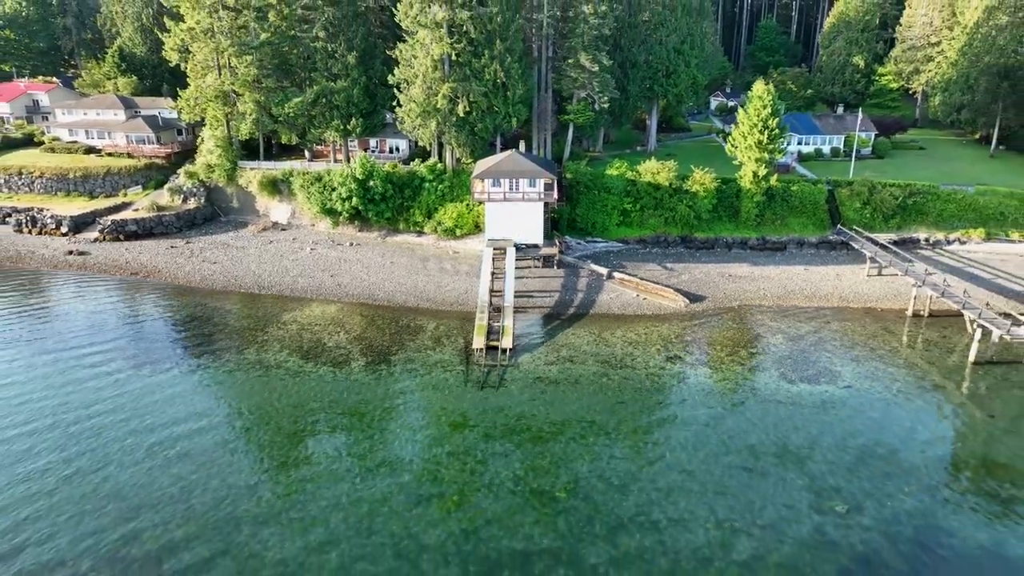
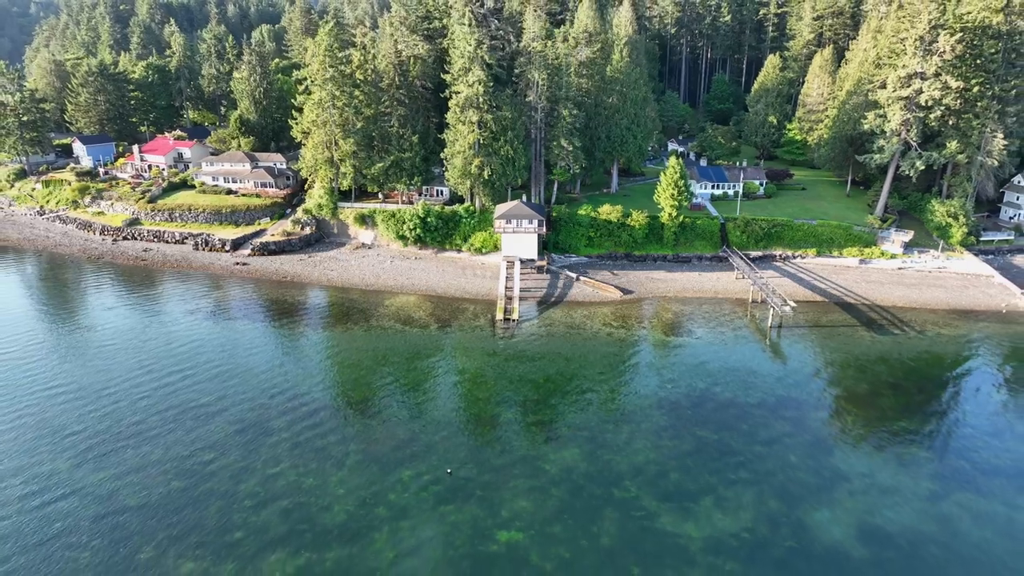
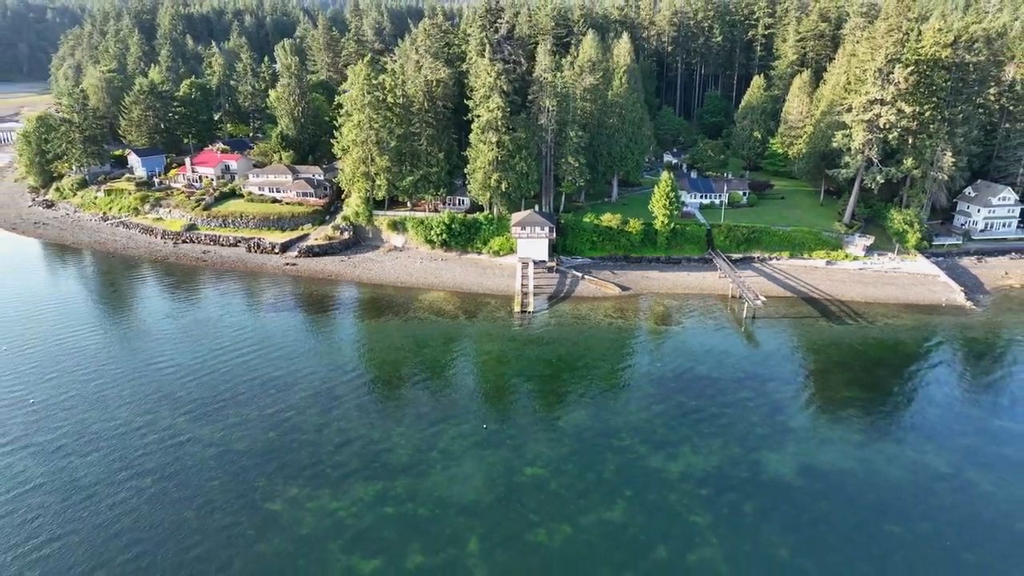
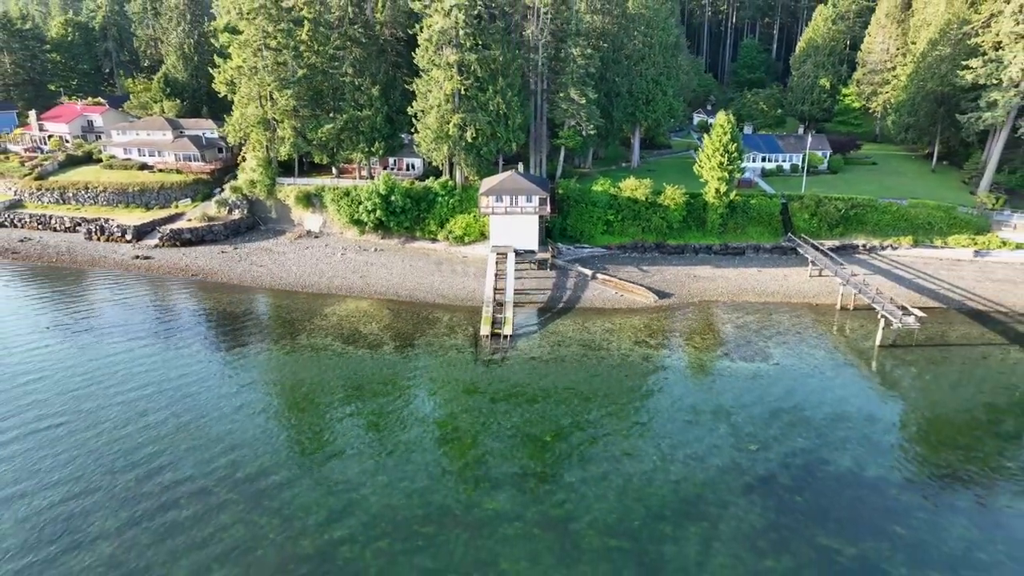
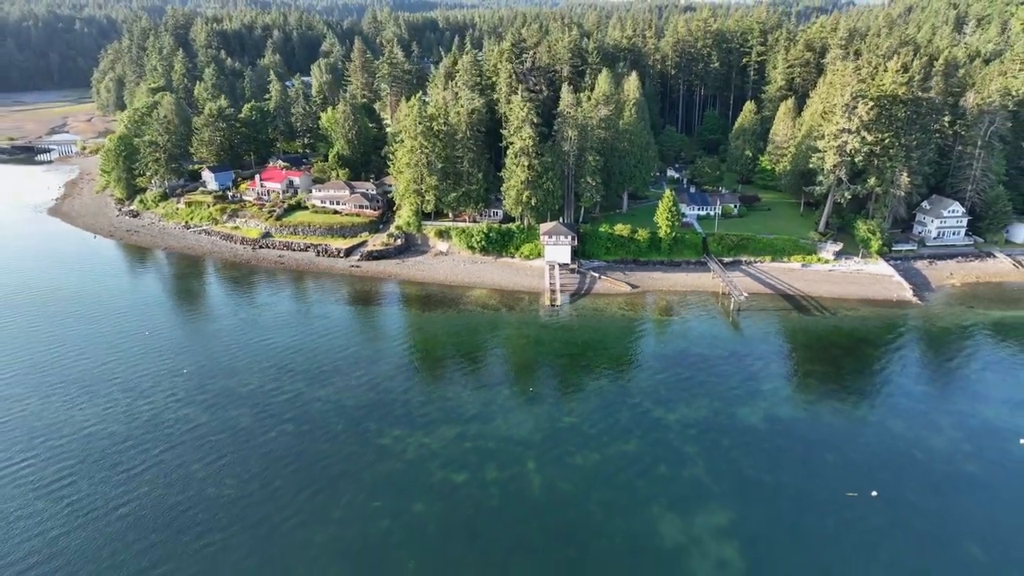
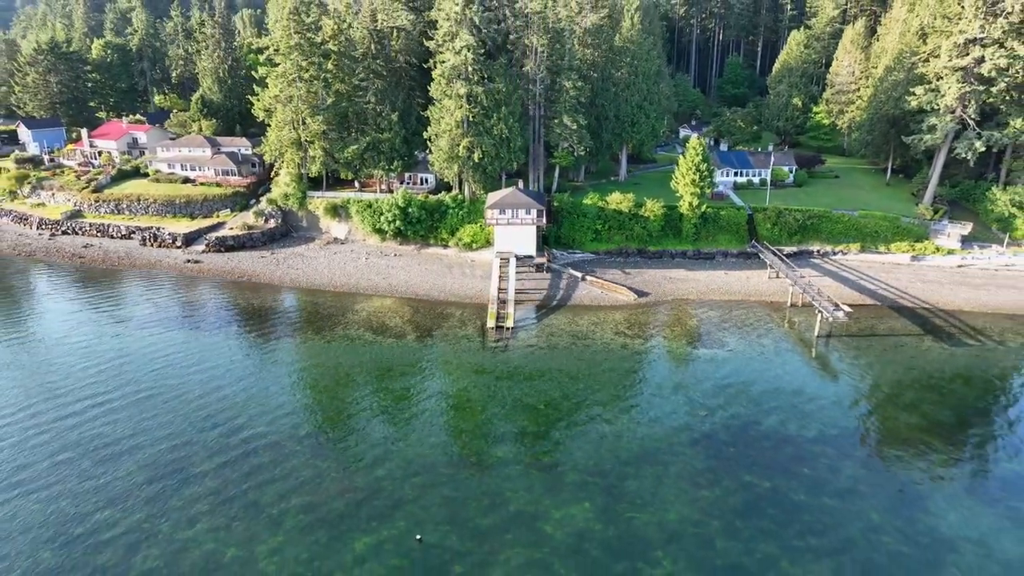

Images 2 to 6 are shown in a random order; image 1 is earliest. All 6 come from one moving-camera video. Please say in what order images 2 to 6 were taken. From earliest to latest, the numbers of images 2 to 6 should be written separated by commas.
4, 6, 2, 3, 5
